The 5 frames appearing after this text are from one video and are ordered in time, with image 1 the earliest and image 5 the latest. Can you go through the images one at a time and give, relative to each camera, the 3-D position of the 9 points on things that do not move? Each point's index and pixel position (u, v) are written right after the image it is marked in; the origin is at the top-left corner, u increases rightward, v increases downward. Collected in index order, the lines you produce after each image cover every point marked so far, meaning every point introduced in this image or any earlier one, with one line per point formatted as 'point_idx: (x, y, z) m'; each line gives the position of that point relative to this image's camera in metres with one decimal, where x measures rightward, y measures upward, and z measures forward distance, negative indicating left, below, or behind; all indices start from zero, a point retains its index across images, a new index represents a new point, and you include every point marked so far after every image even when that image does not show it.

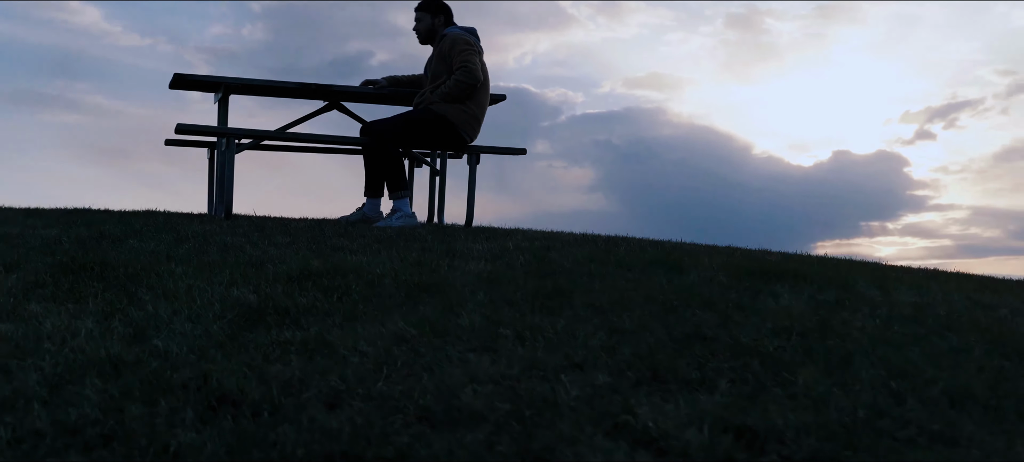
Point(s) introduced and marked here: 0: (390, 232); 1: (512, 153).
0: (-0.6, 0.0, +6.2) m
1: (0.0, +0.5, +7.6) m
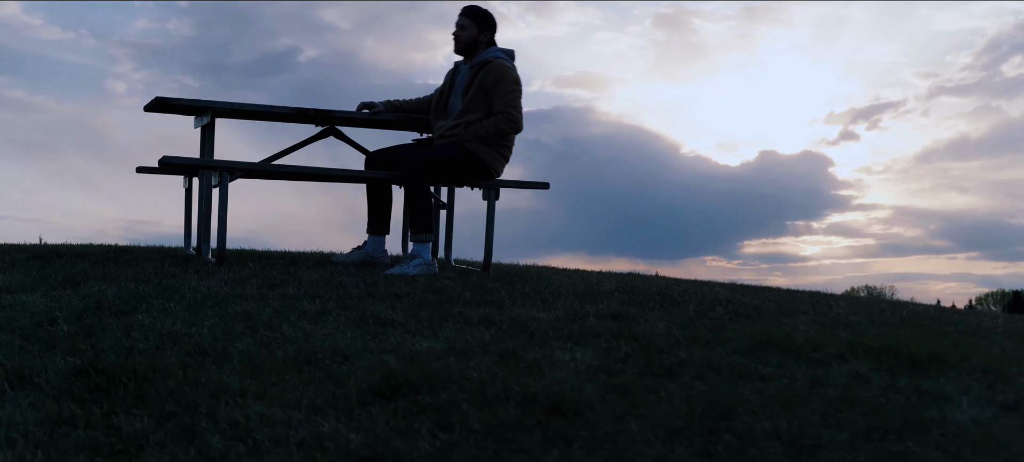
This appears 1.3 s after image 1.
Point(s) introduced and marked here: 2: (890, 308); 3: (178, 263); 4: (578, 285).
0: (-0.4, -0.2, +5.4) m
1: (+0.1, +0.2, +6.8) m
2: (+1.8, -0.4, +6.4) m
3: (-1.5, -0.1, +6.0) m
4: (+0.3, -0.3, +6.1) m
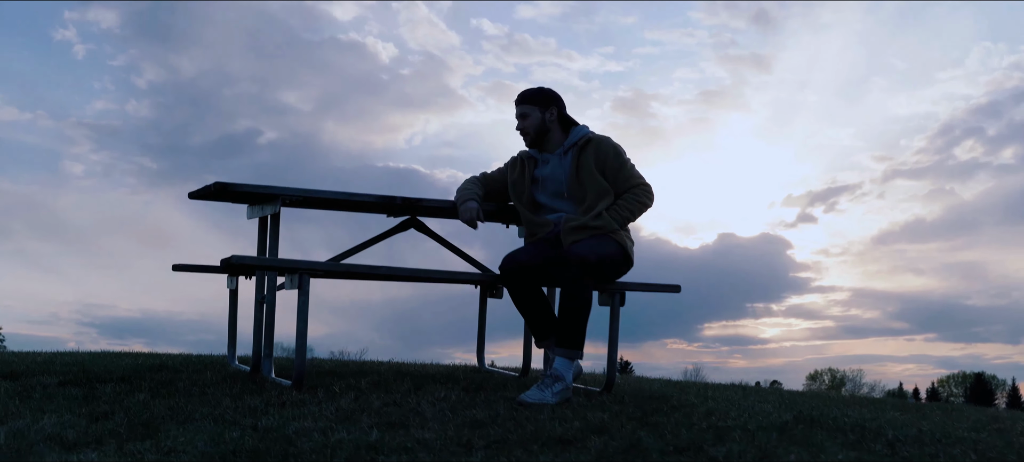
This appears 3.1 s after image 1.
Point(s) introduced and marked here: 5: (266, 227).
0: (+0.2, -0.6, +4.2) m
1: (+0.7, -0.3, +5.7) m
2: (+2.4, -0.8, +5.3) m
3: (-1.0, -0.6, +4.8) m
4: (+0.9, -0.7, +5.0) m
5: (-1.1, 0.0, +5.9) m
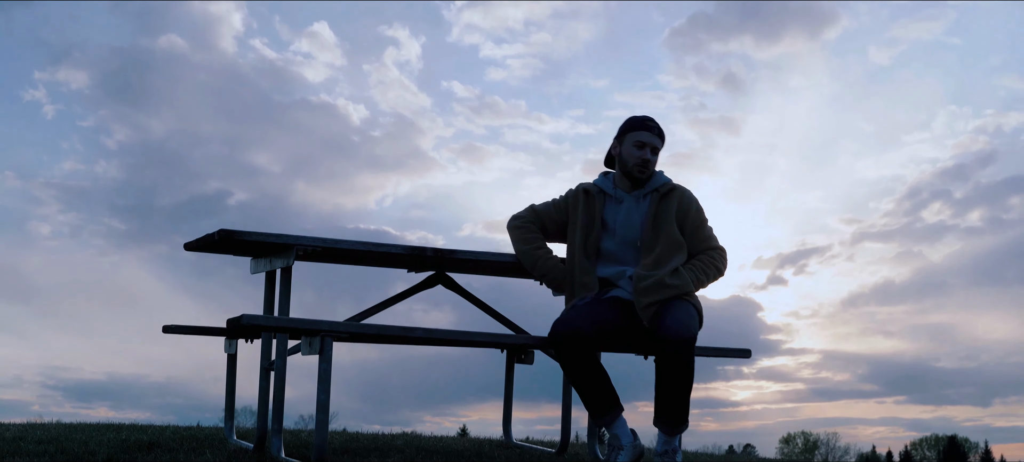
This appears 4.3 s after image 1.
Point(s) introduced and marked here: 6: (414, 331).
0: (+0.4, -0.8, +3.5) m
1: (+0.8, -0.5, +4.9) m
2: (+2.6, -1.0, +4.5) m
3: (-0.8, -0.8, +4.0) m
4: (+1.1, -0.9, +4.2) m
5: (-0.9, -0.2, +5.2) m
6: (-0.3, -0.3, +4.5) m
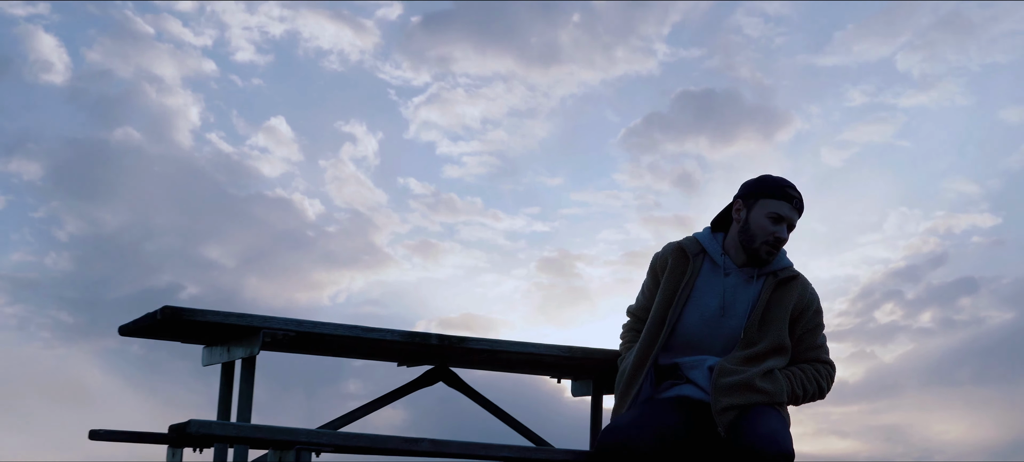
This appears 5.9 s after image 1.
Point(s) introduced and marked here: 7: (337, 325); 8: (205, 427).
0: (+0.5, -0.9, +2.4) m
1: (+0.9, -0.7, +3.9) m
2: (+2.7, -1.3, +3.5) m
3: (-0.7, -0.9, +2.9) m
4: (+1.2, -1.1, +3.2) m
5: (-0.9, -0.5, +4.1) m
6: (-0.2, -0.5, +3.4) m
7: (-0.5, -0.3, +3.7) m
8: (-0.7, -0.5, +3.0) m
